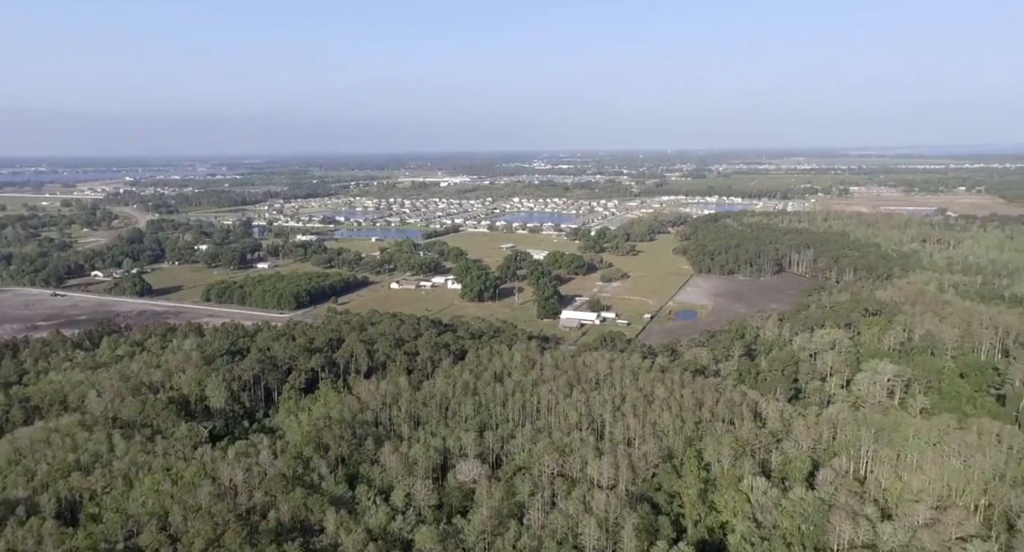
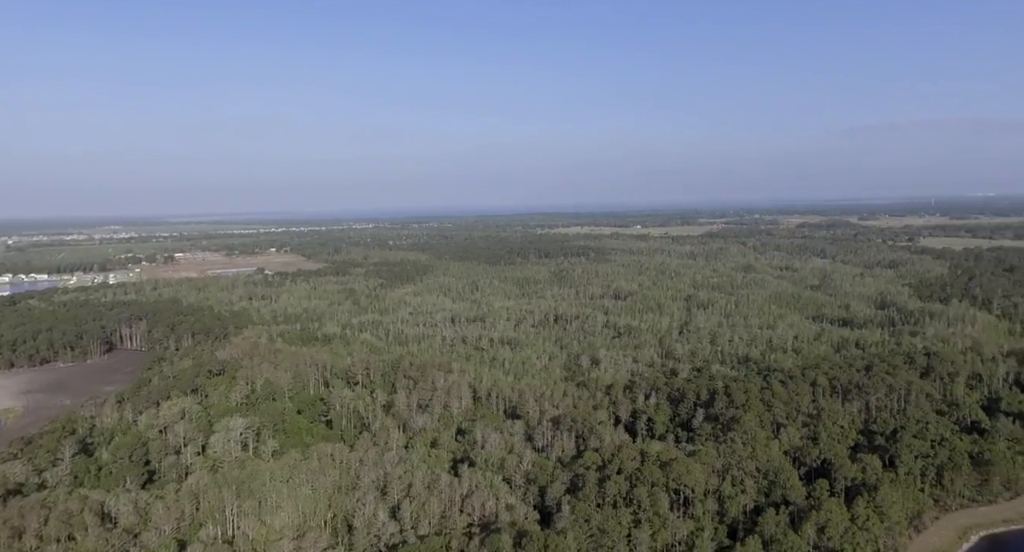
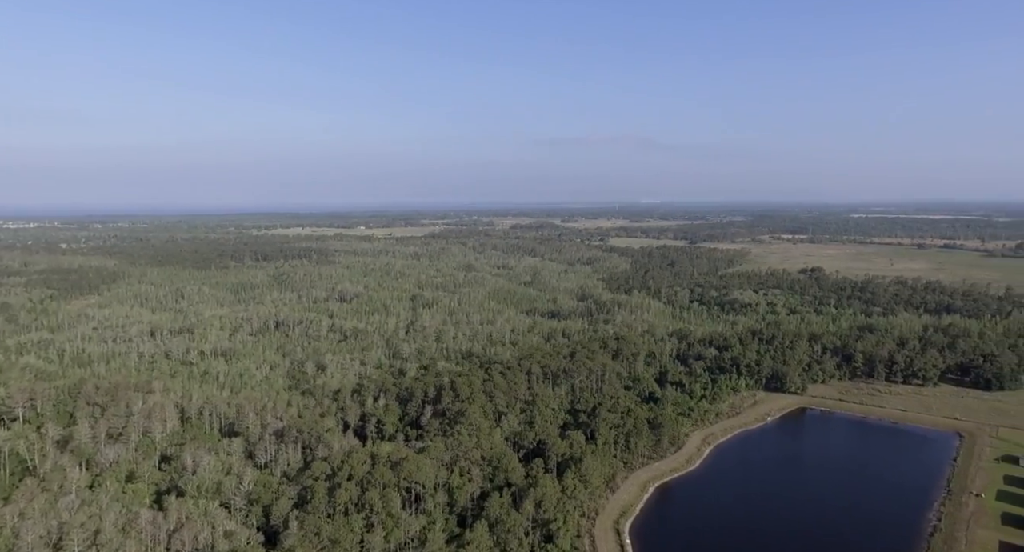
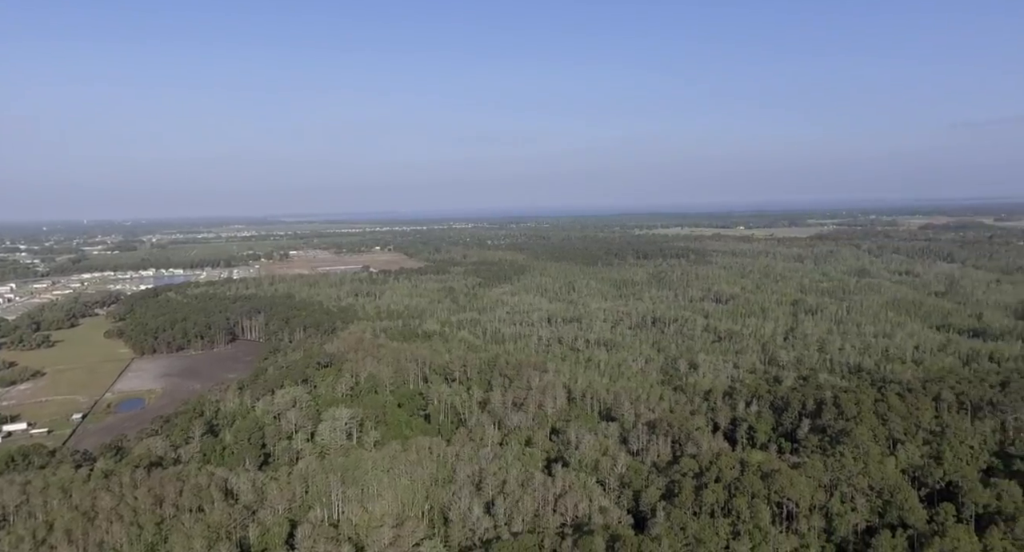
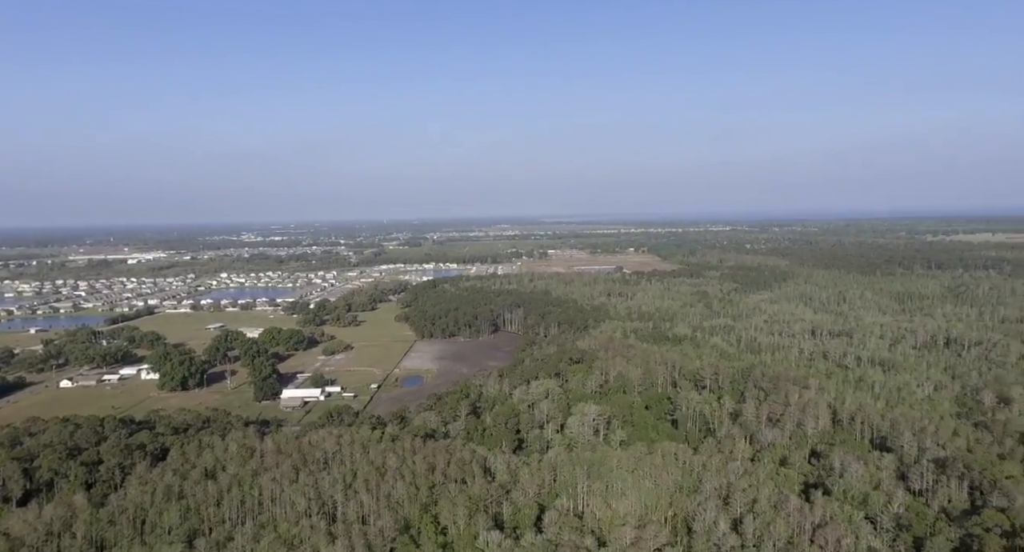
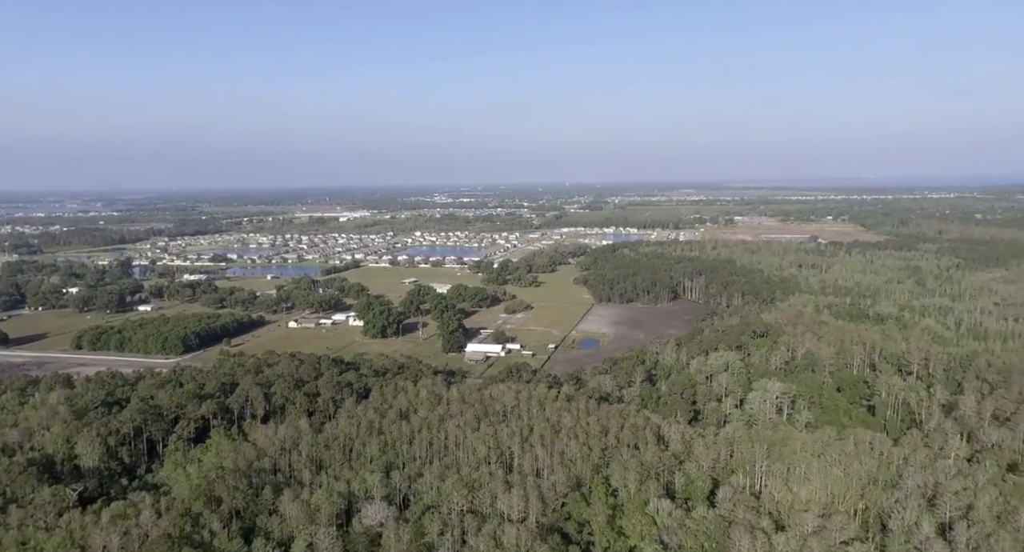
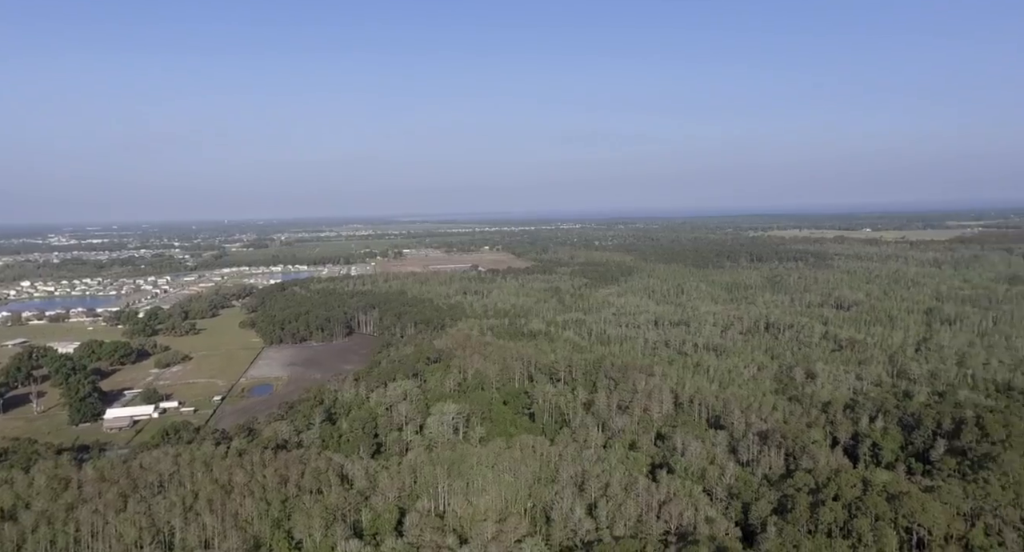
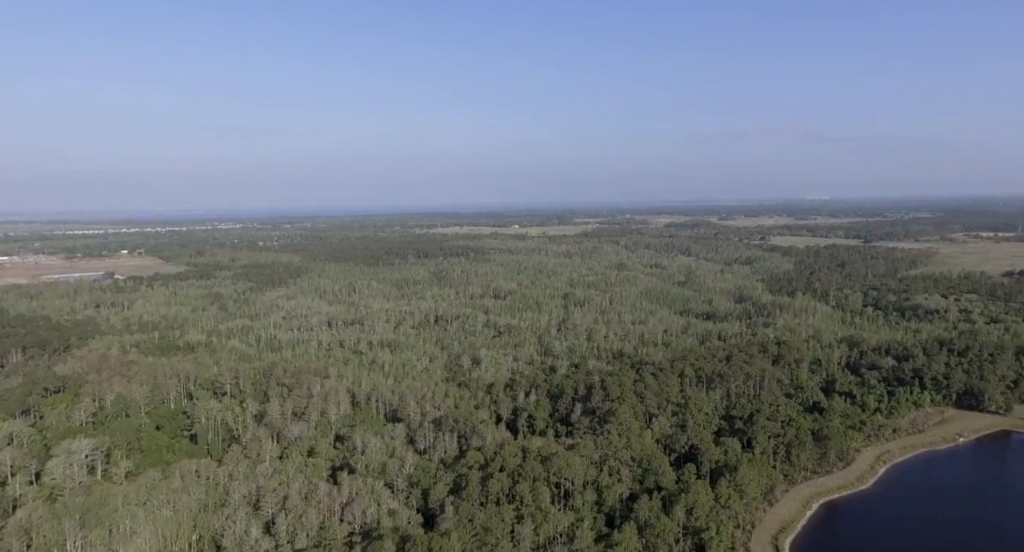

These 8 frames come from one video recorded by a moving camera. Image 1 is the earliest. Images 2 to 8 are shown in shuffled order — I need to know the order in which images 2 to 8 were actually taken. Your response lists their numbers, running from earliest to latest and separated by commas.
6, 5, 7, 4, 2, 8, 3
